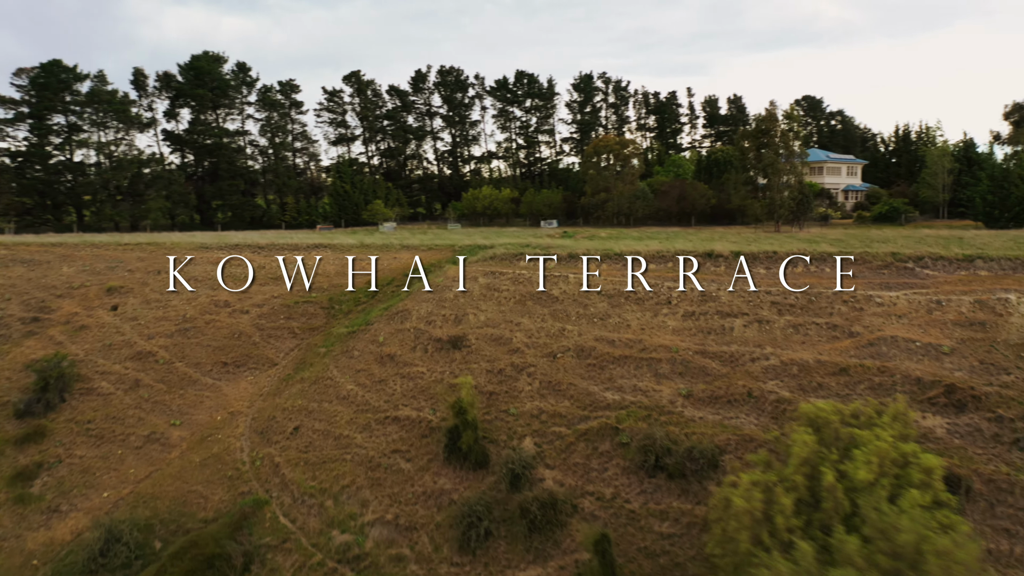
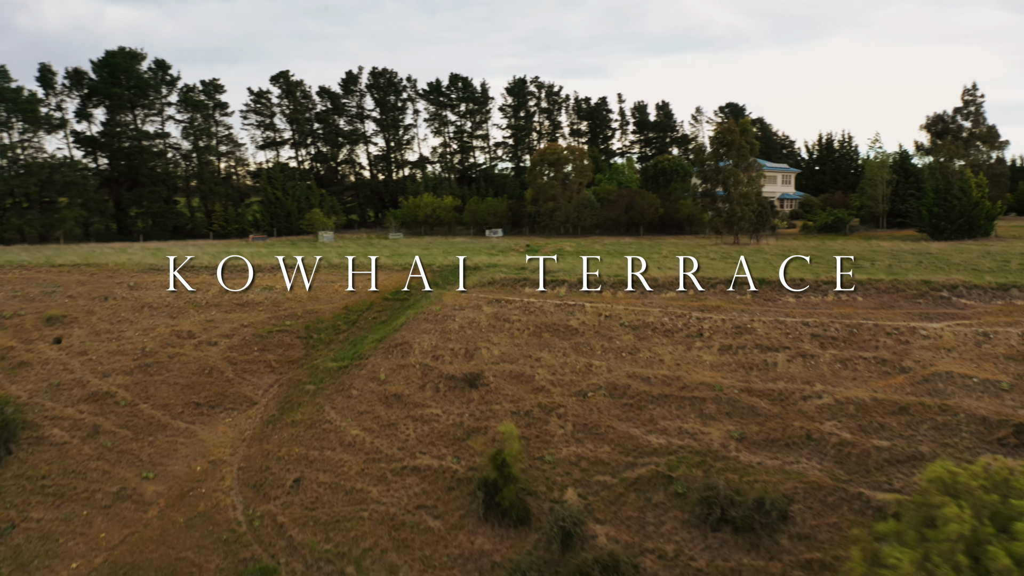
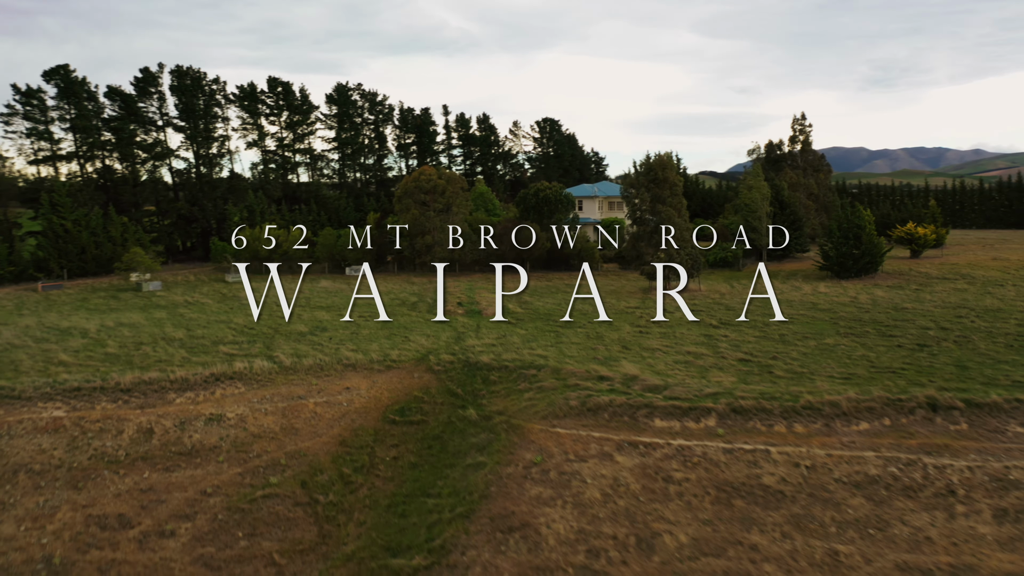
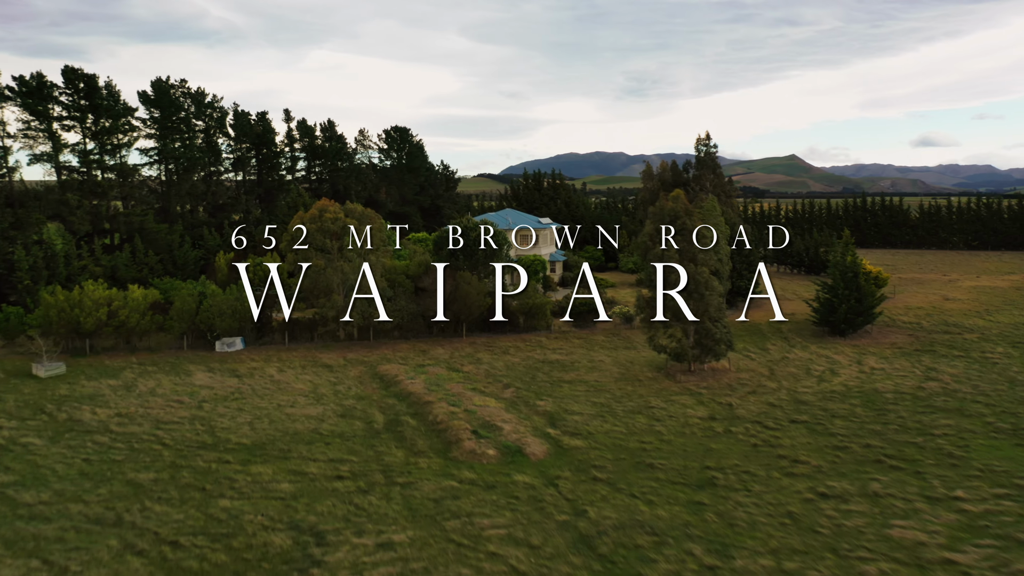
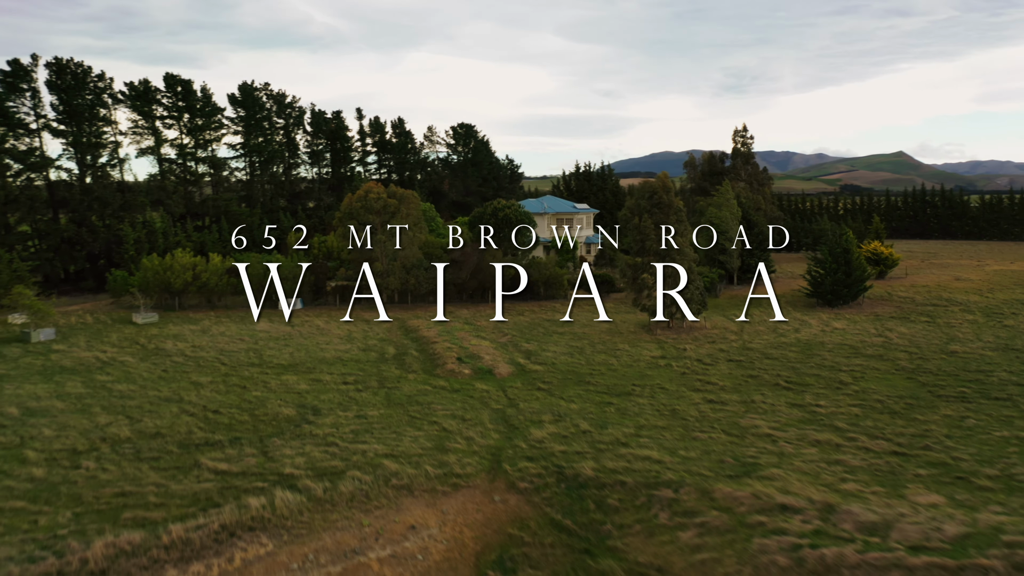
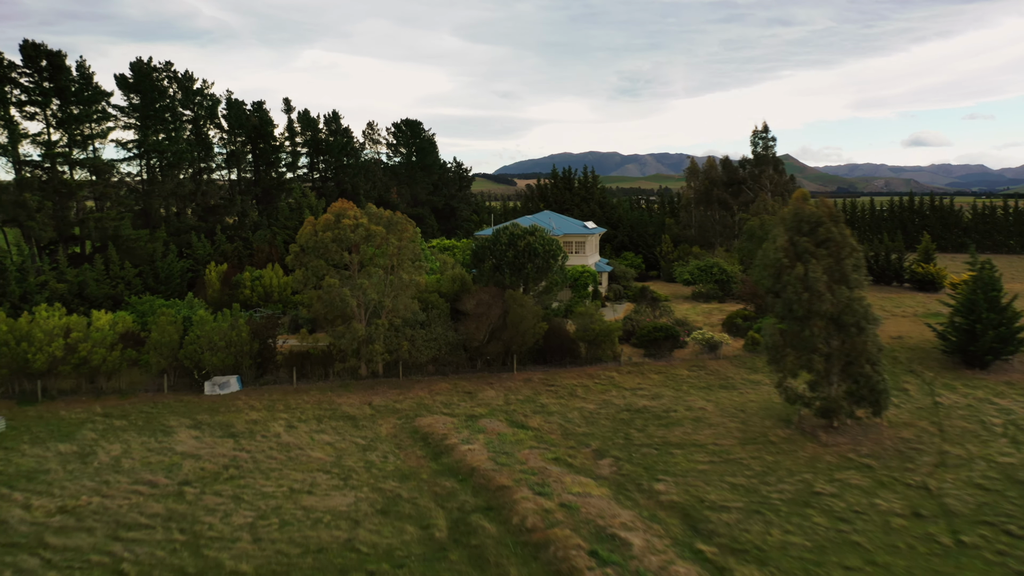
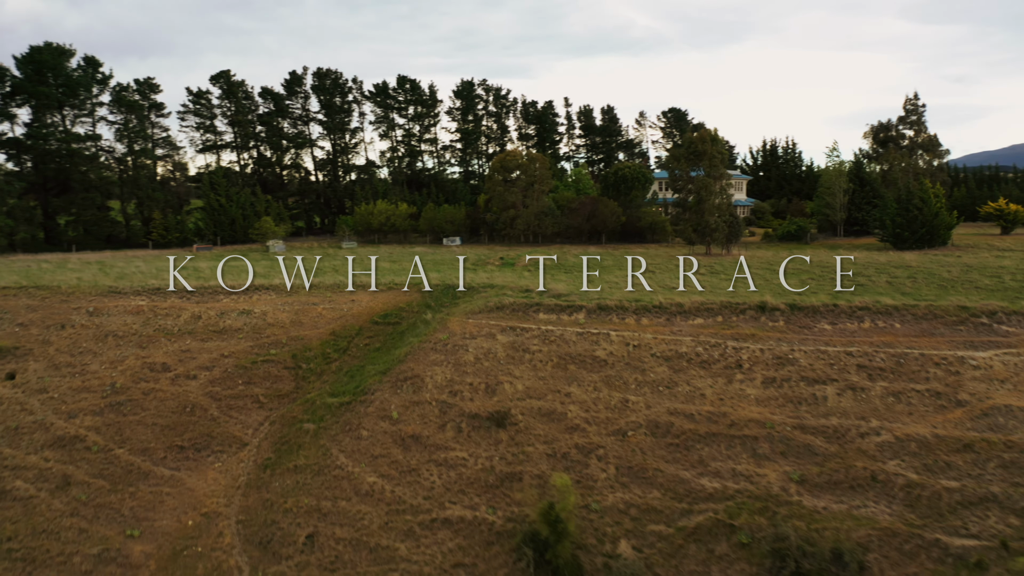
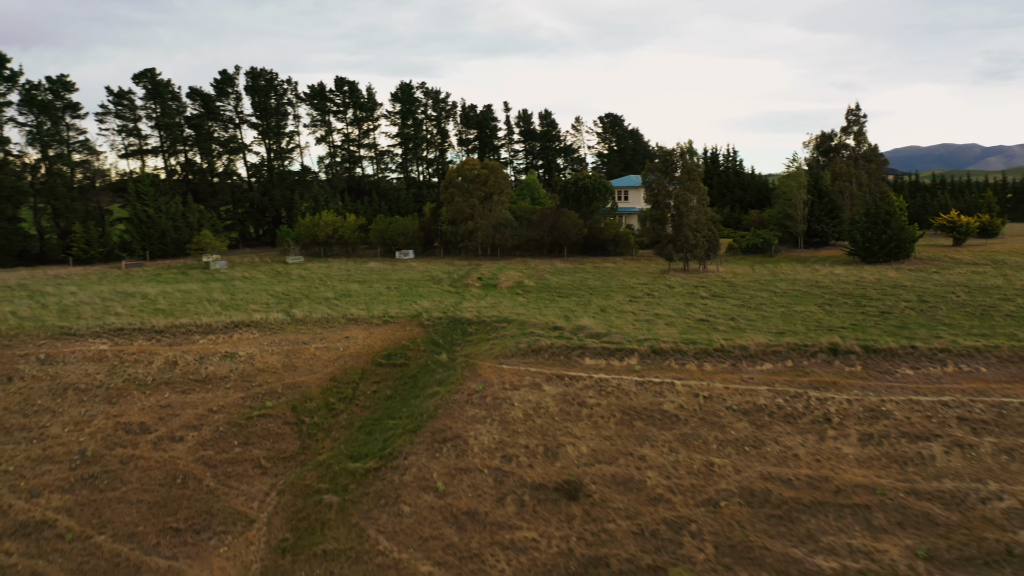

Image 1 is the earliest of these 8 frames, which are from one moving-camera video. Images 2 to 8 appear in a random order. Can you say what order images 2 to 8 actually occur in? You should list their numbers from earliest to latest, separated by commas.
2, 7, 8, 3, 5, 4, 6
